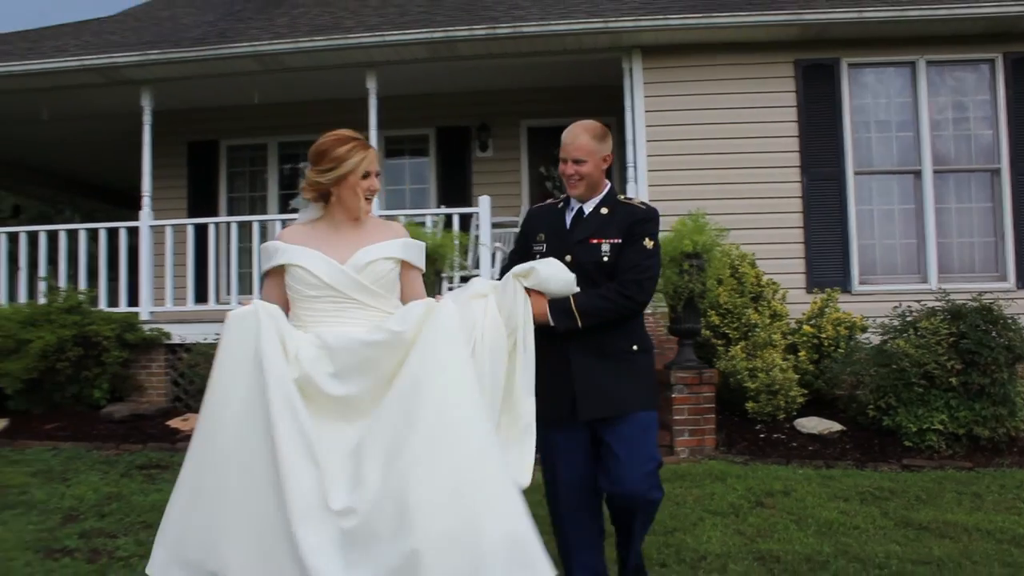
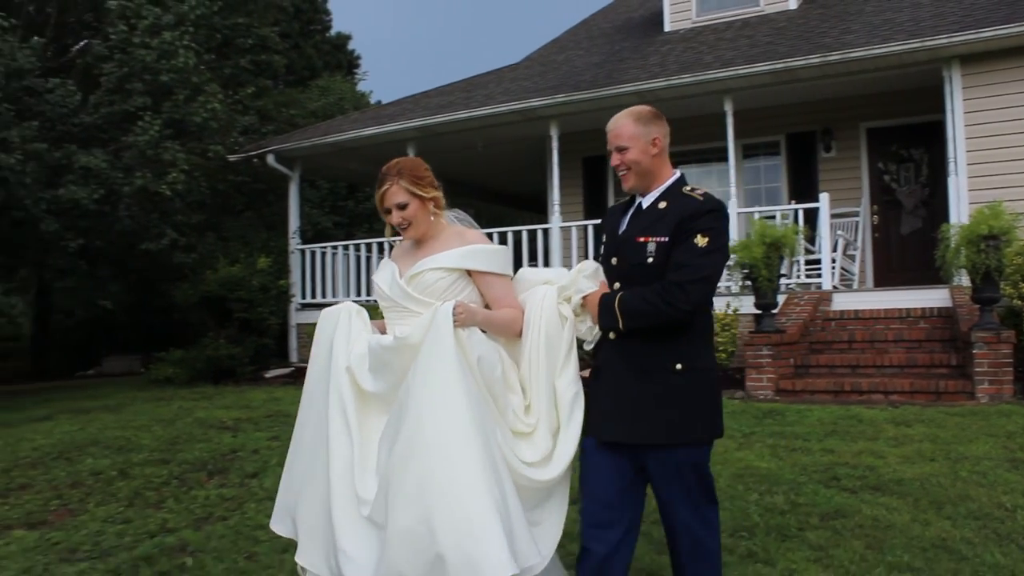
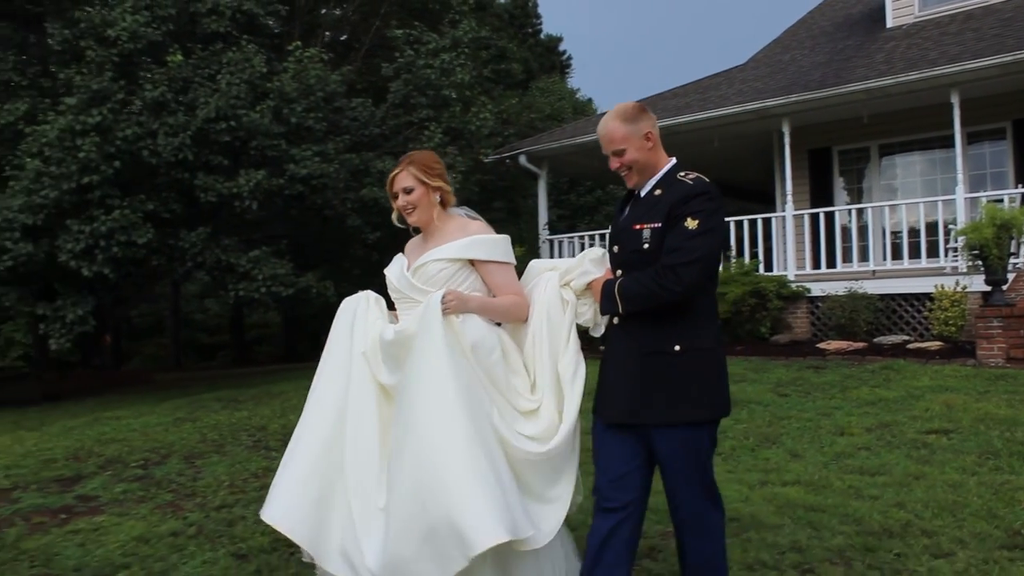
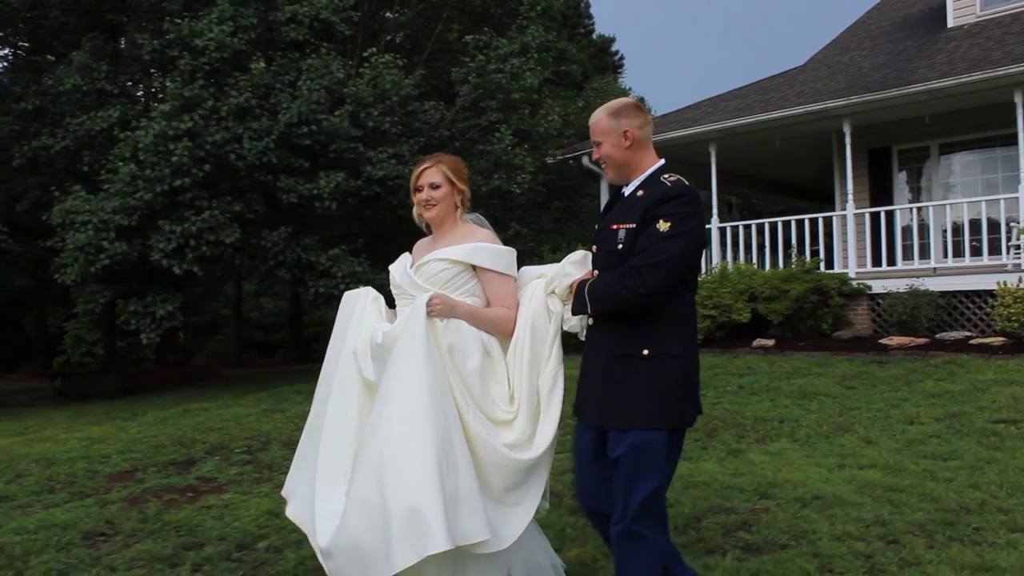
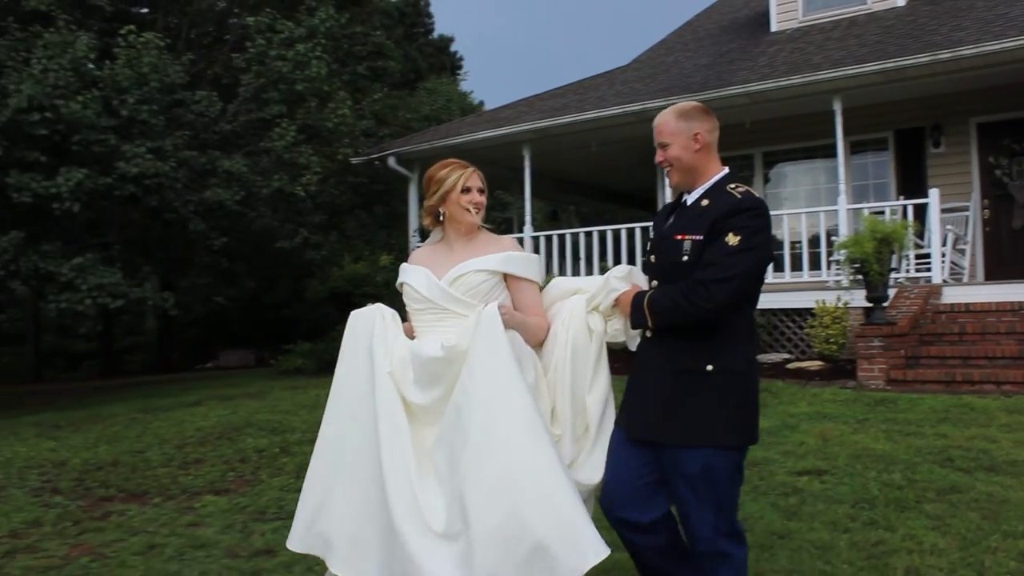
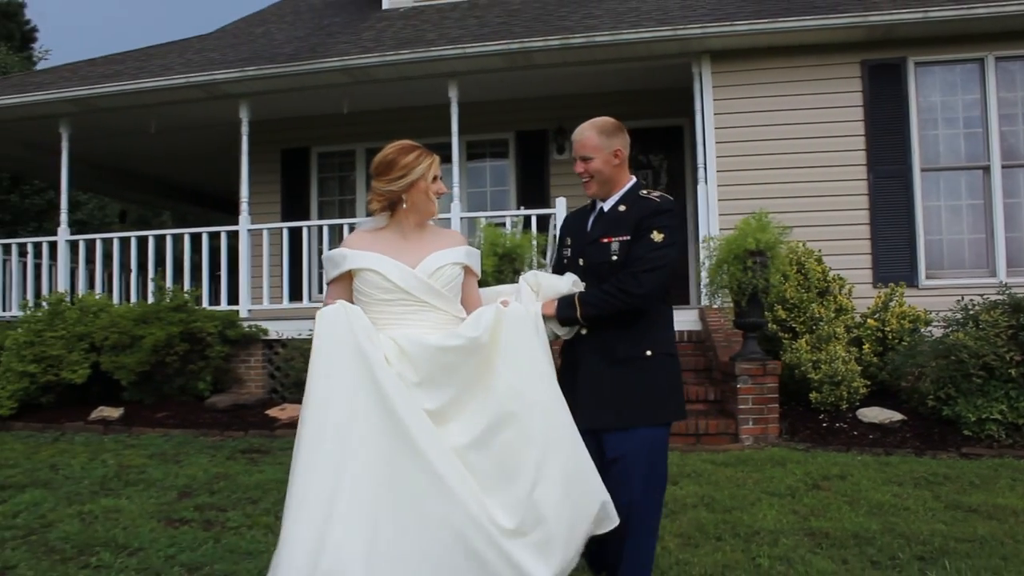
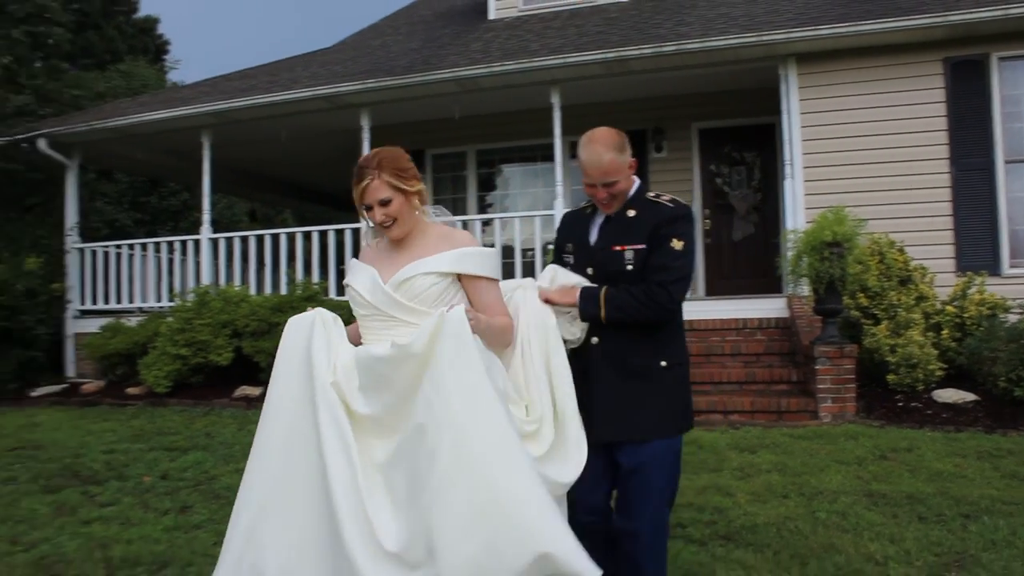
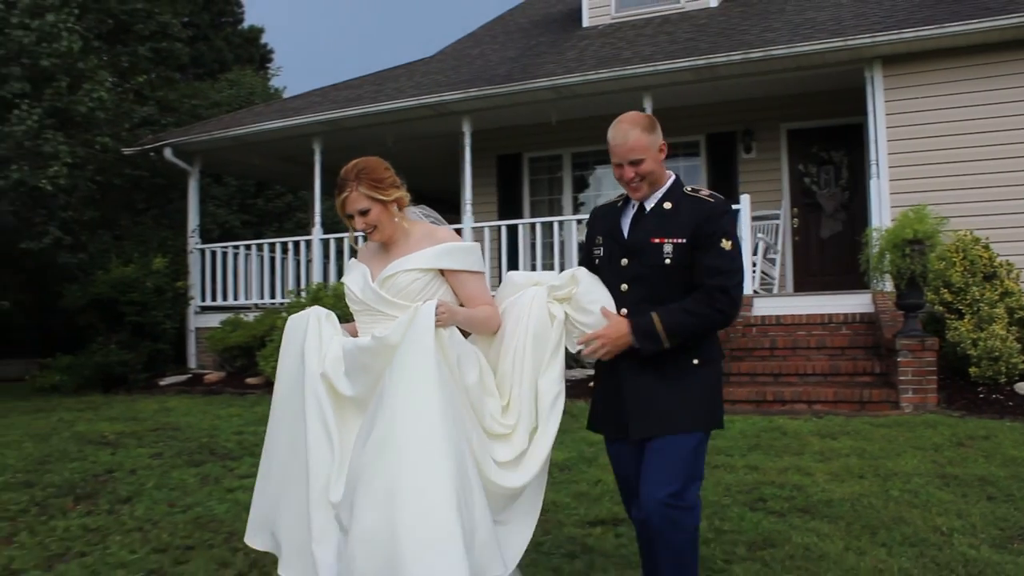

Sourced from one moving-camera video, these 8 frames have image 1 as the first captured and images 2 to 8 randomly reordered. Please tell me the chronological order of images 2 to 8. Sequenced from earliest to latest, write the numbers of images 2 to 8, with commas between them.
6, 7, 8, 2, 5, 3, 4
